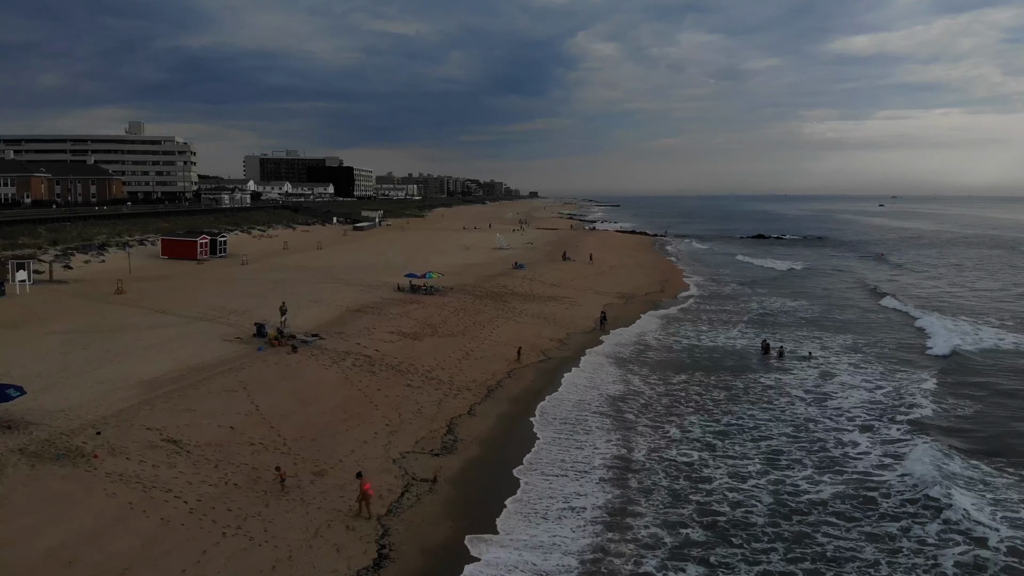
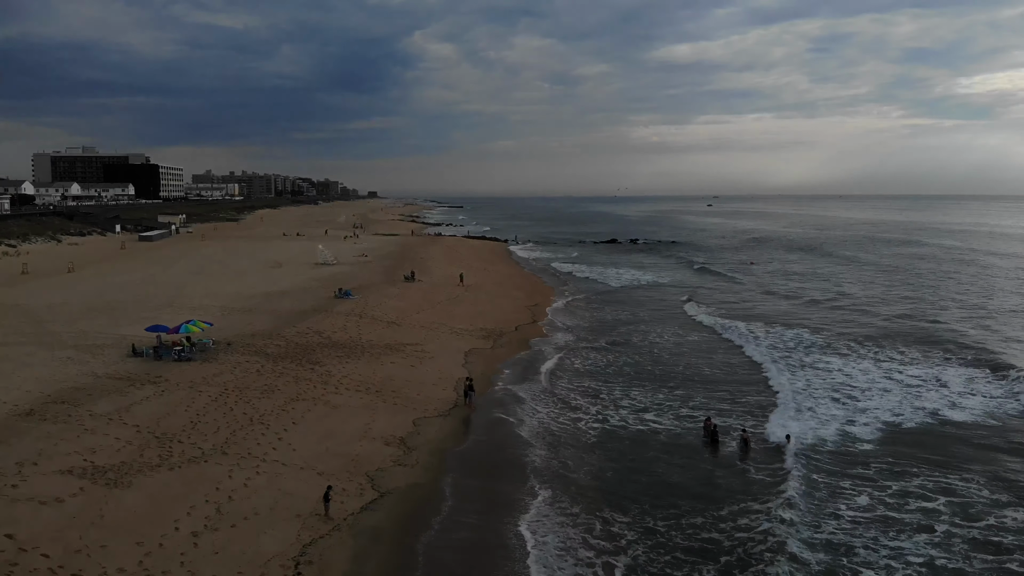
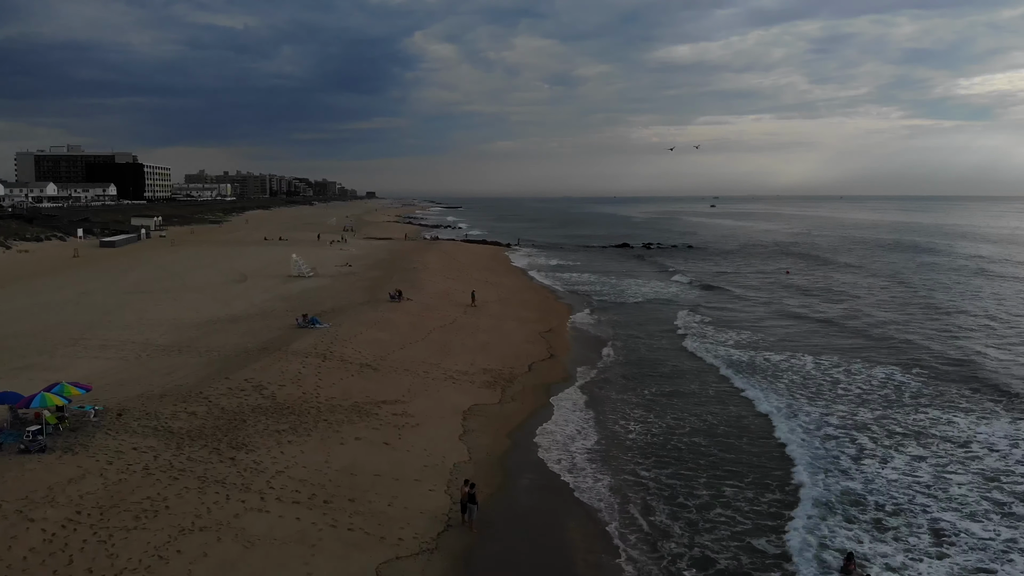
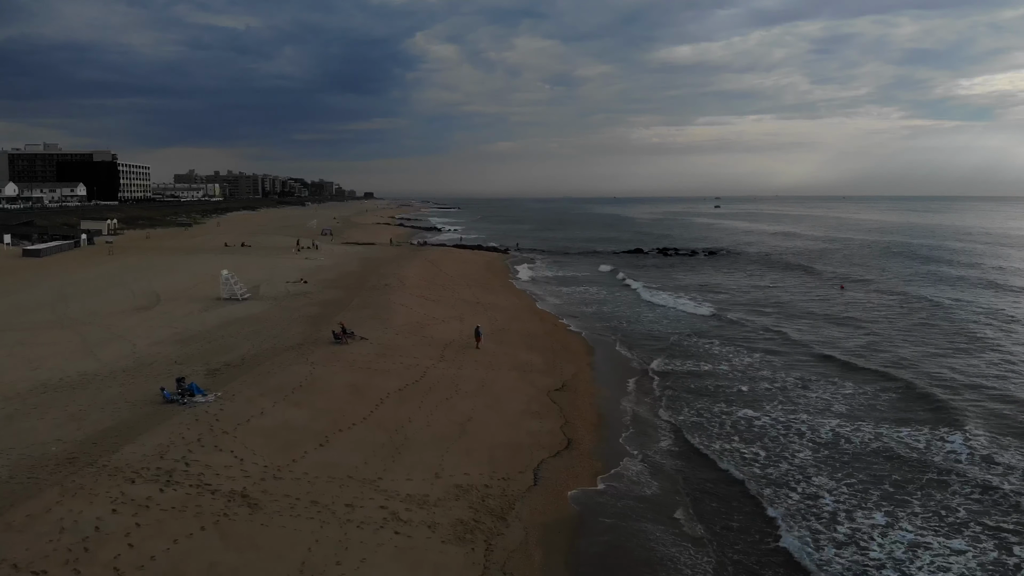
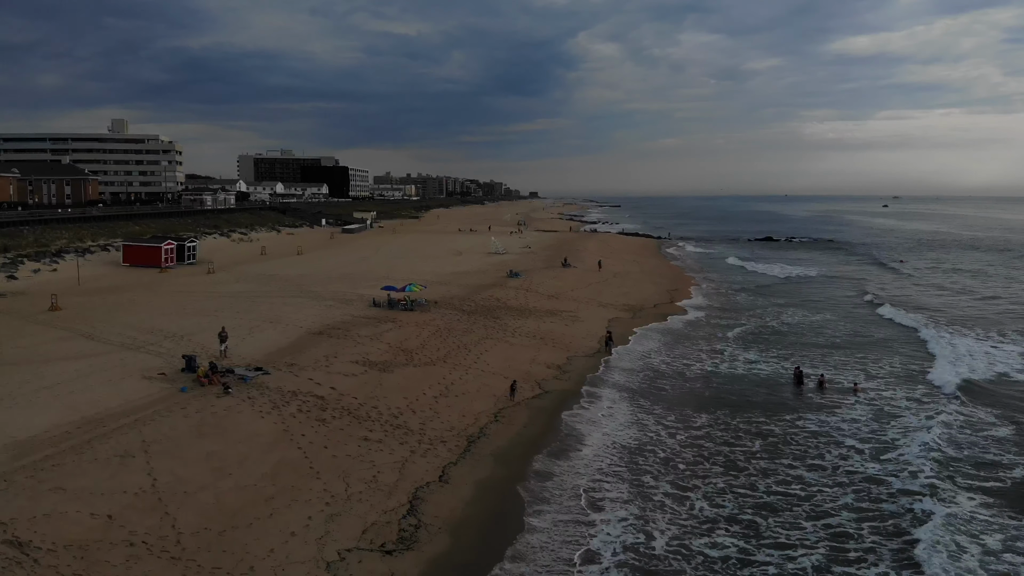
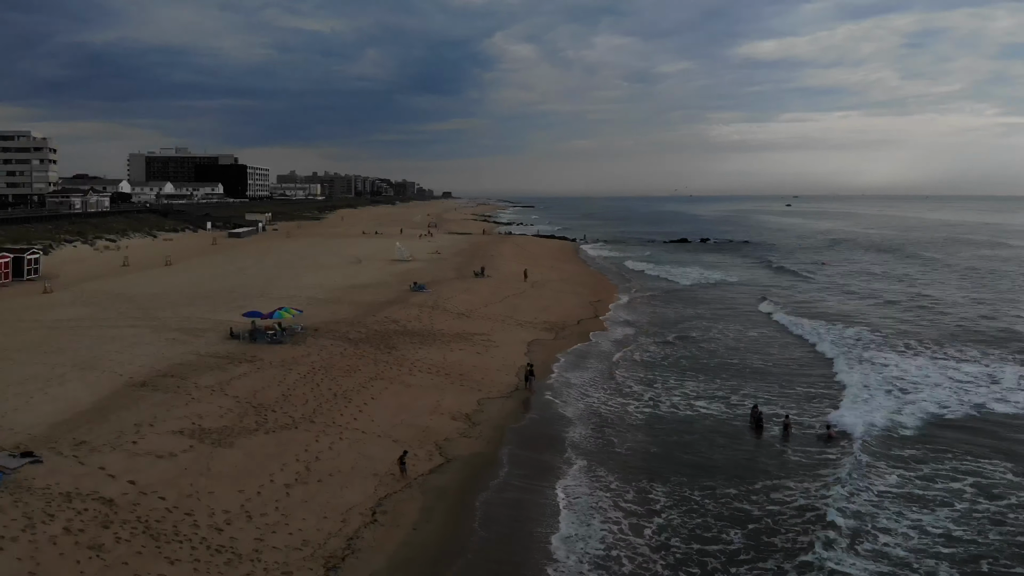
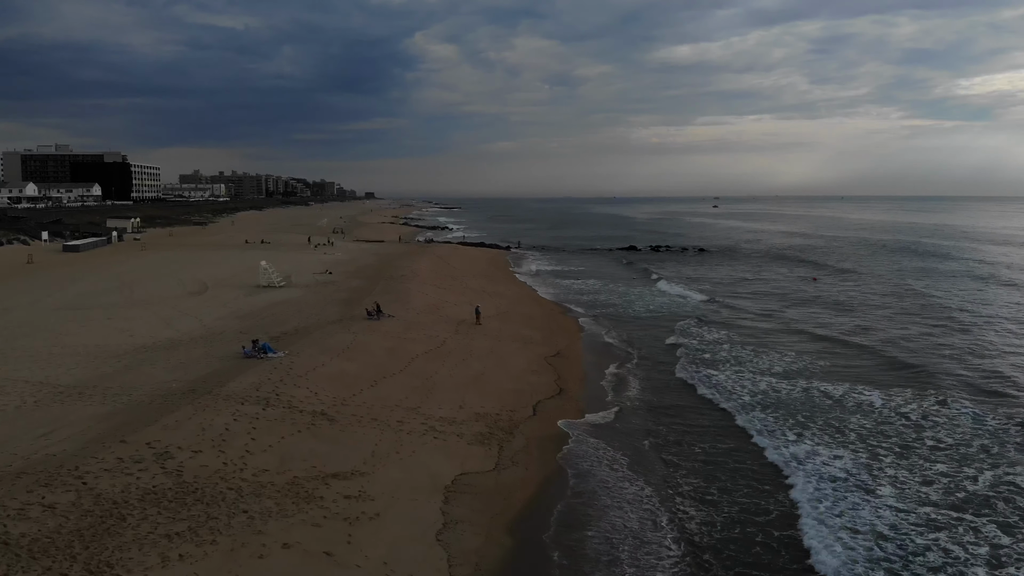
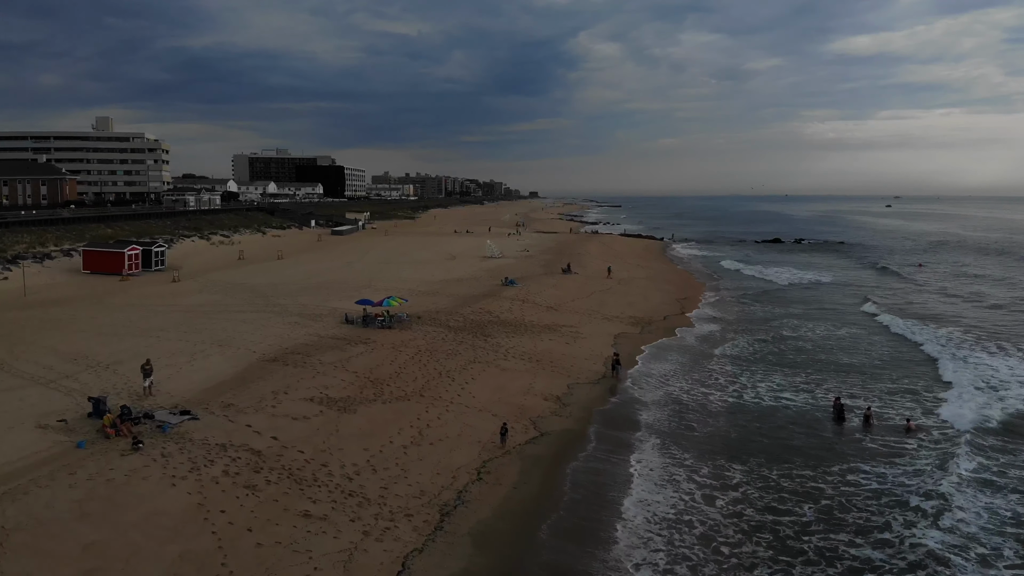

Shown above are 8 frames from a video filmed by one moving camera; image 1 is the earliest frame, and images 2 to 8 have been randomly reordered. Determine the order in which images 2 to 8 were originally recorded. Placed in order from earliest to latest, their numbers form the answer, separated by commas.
5, 8, 6, 2, 3, 7, 4
